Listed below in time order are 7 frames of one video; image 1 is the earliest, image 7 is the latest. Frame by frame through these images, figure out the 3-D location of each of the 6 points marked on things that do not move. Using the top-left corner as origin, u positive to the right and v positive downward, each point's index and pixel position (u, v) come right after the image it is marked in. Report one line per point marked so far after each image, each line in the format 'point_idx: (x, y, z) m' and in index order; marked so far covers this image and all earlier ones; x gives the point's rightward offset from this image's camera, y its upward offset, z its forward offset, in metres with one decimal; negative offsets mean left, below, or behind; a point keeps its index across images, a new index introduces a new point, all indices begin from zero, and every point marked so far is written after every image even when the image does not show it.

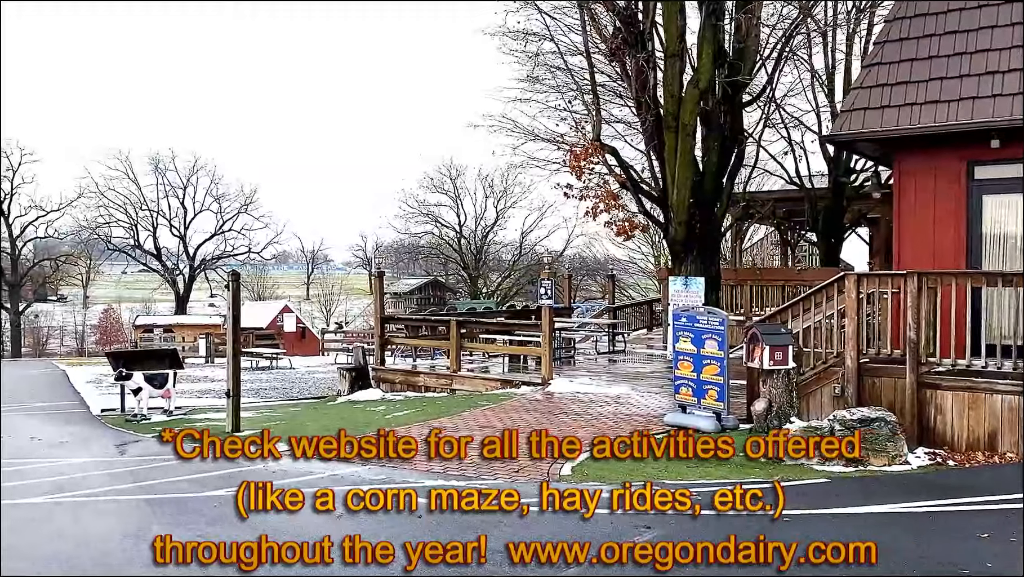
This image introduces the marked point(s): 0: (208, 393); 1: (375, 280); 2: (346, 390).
0: (-6.5, -2.2, +18.7) m
1: (-2.4, +0.1, +15.0) m
2: (-2.7, -1.7, +14.2) m
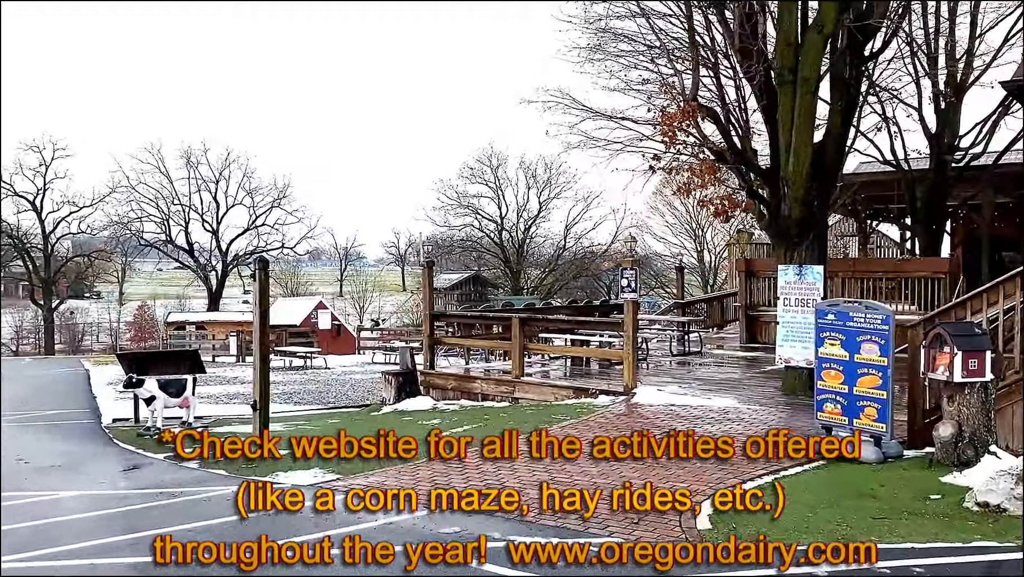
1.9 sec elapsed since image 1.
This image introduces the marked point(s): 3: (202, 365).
0: (-5.4, -2.1, +16.9) m
1: (-1.3, +0.2, +13.0) m
2: (-1.7, -1.6, +12.2) m
3: (-4.1, -1.0, +11.5) m
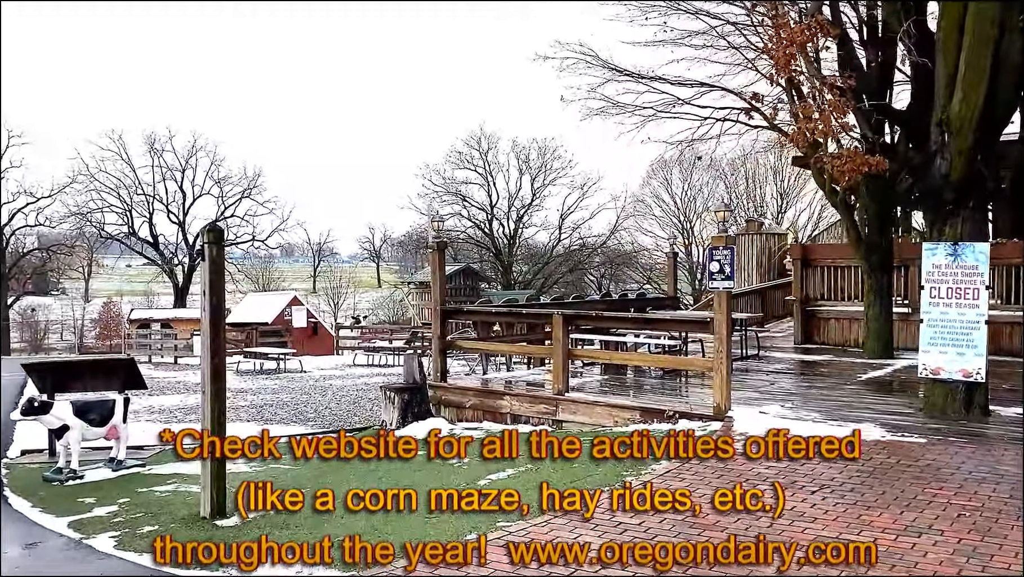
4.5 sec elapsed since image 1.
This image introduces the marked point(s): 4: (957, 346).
0: (-5.1, -2.0, +13.9) m
1: (-0.9, +0.4, +10.1) m
2: (-1.3, -1.4, +9.3) m
3: (-3.6, -0.9, +8.5) m
4: (+4.0, -0.5, +7.8) m
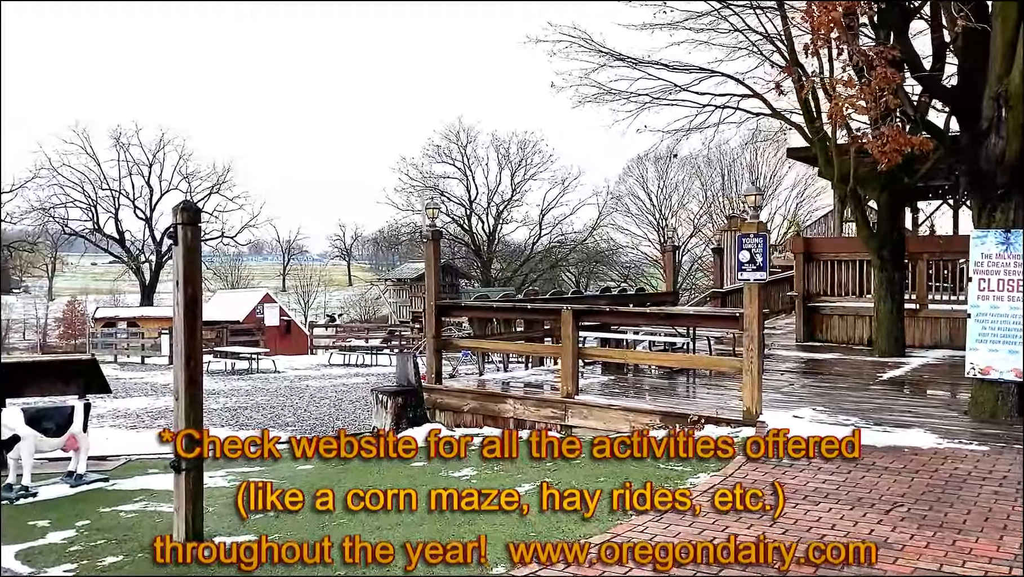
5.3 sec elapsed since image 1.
0: (-5.2, -1.9, +12.9) m
1: (-0.9, +0.4, +9.3) m
2: (-1.2, -1.4, +8.5) m
3: (-3.6, -0.8, +7.5) m
4: (+4.1, -0.5, +7.1) m
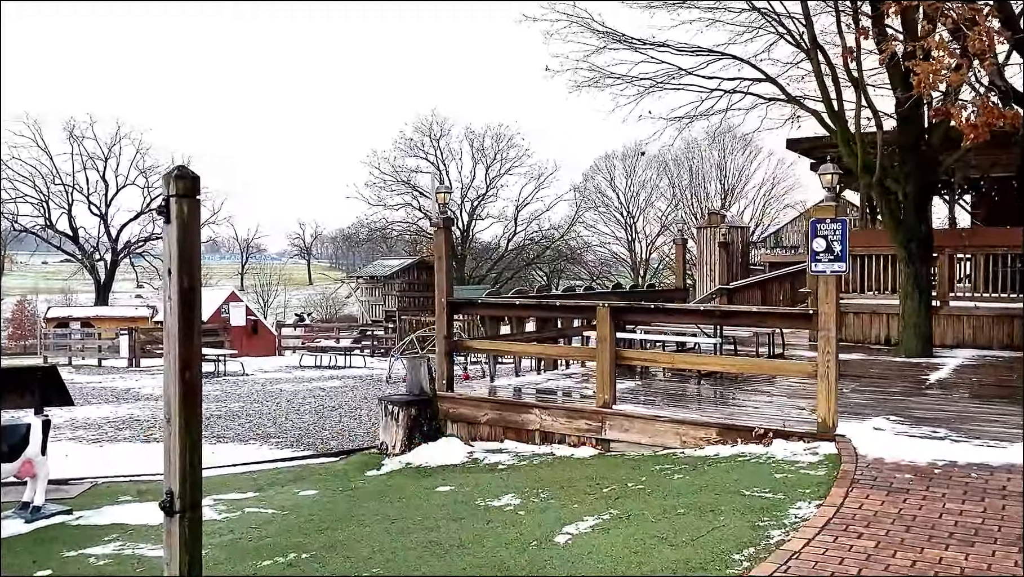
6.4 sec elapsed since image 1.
0: (-5.1, -1.8, +11.6) m
1: (-0.7, +0.5, +8.2) m
2: (-1.0, -1.3, +7.4) m
3: (-3.3, -0.8, +6.3) m
4: (+4.4, -0.4, +6.2) m
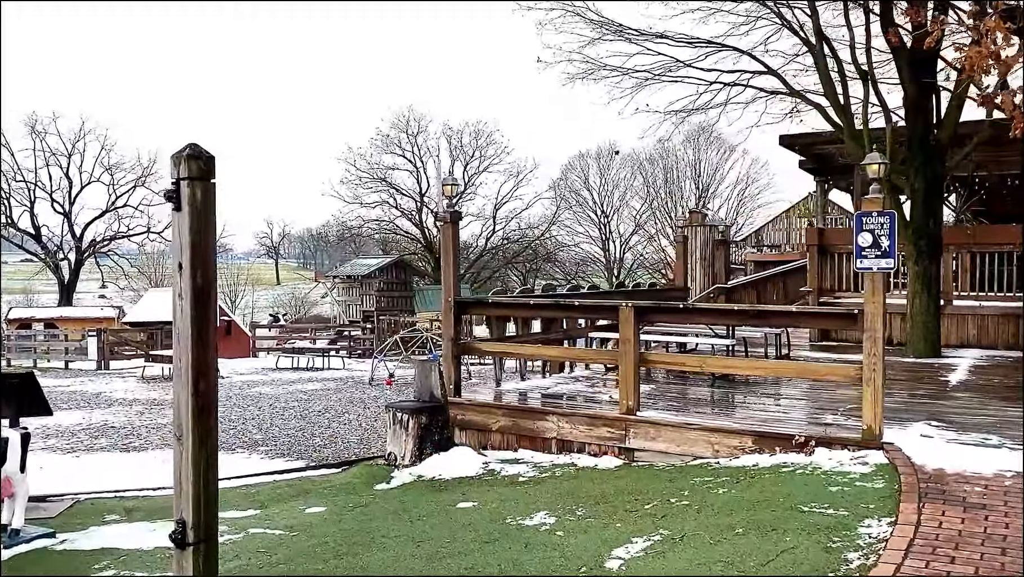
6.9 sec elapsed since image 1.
0: (-5.1, -1.8, +11.0) m
1: (-0.6, +0.5, +7.7) m
2: (-0.8, -1.3, +6.9) m
3: (-3.1, -0.8, +5.8) m
4: (+4.5, -0.4, +5.9) m
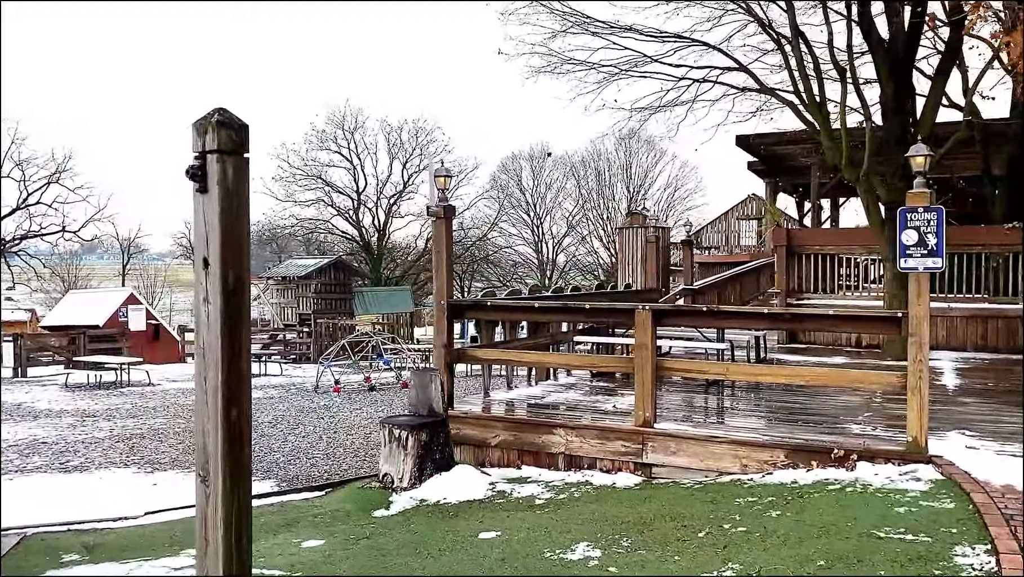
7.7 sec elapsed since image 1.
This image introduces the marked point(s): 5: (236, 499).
0: (-5.4, -1.9, +9.9) m
1: (-0.6, +0.5, +7.0) m
2: (-0.8, -1.3, +6.2) m
3: (-3.0, -0.8, +4.9) m
4: (+4.7, -0.4, +5.7) m
5: (-0.9, -0.7, +2.7) m
